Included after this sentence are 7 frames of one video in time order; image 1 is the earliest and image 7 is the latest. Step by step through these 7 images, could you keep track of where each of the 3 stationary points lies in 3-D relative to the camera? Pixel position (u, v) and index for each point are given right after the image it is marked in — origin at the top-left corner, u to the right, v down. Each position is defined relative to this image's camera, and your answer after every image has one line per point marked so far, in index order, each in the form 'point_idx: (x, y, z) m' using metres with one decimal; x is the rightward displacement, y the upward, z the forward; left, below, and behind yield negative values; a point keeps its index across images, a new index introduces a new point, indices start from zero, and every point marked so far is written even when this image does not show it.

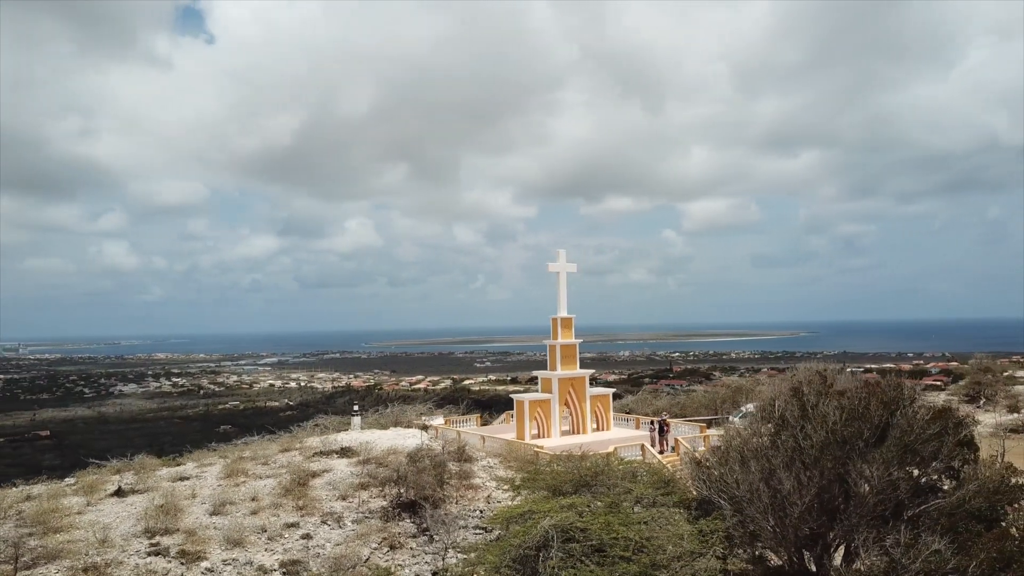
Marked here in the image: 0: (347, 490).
0: (-3.9, -4.8, +14.4) m
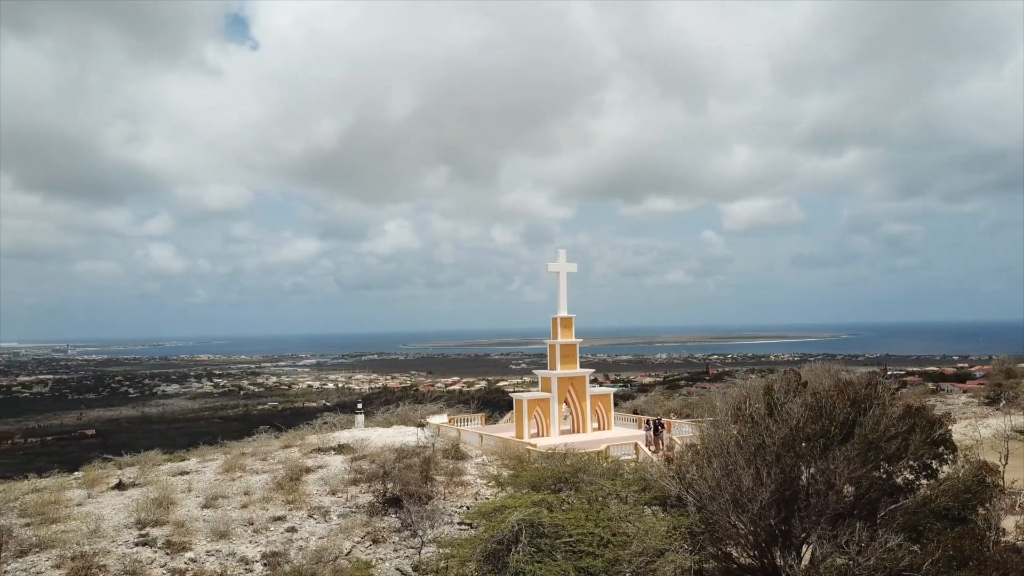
0: (-4.2, -4.8, +14.7) m
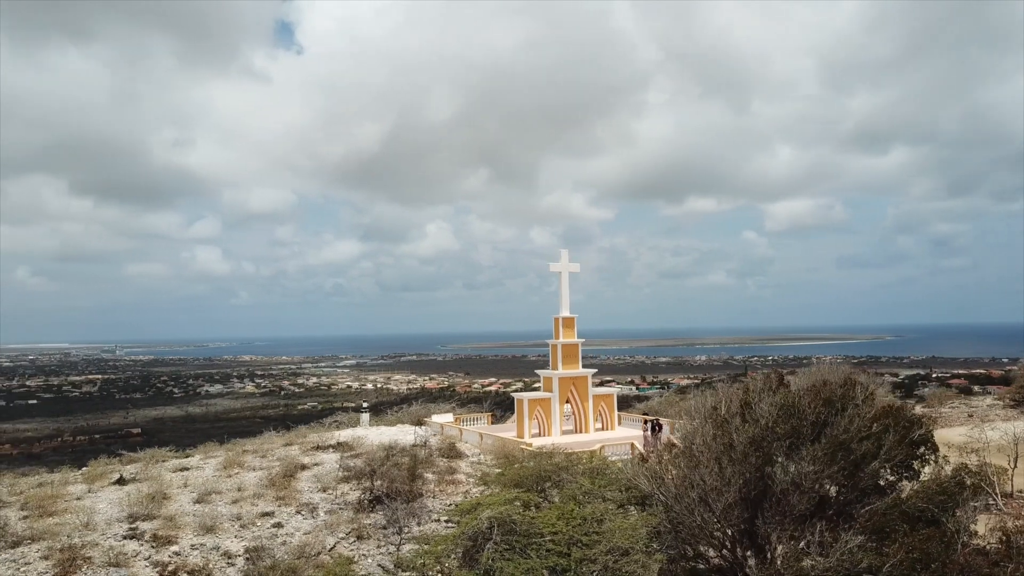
0: (-4.5, -4.8, +14.9) m
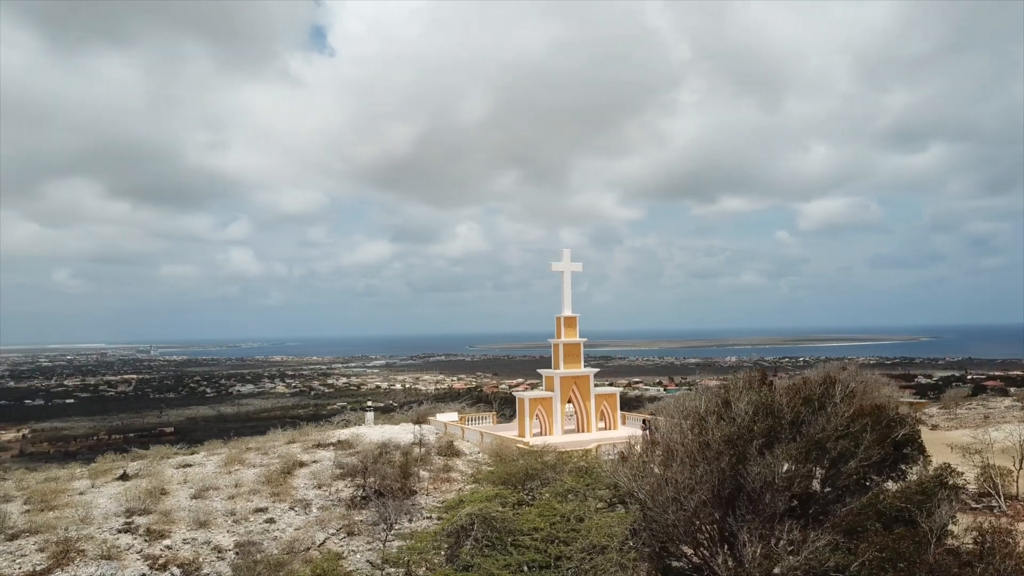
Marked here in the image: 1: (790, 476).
0: (-4.7, -4.8, +15.0) m
1: (+3.6, -2.4, +7.9) m
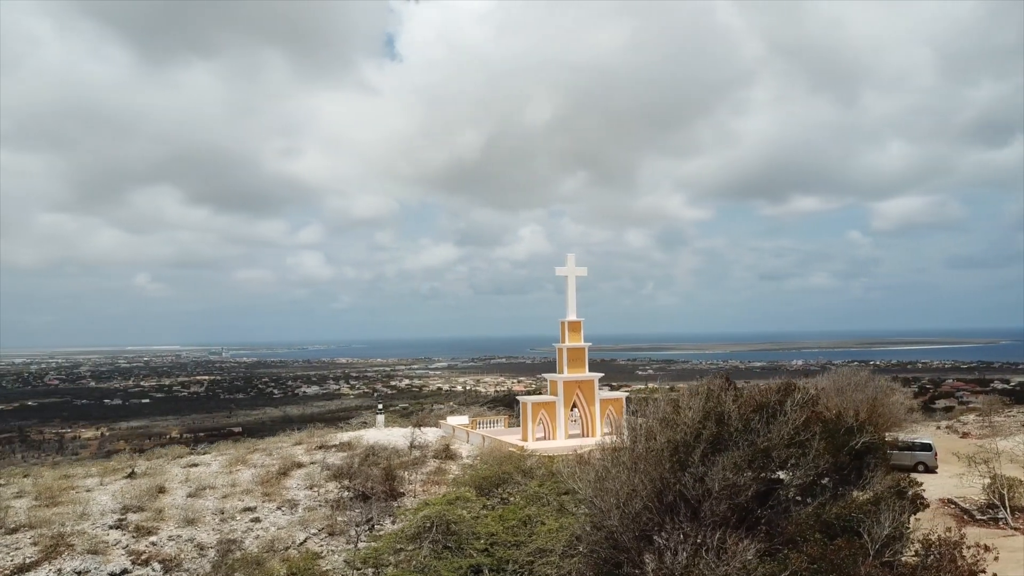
0: (-5.0, -4.9, +15.5) m
1: (+2.9, -2.5, +7.9) m
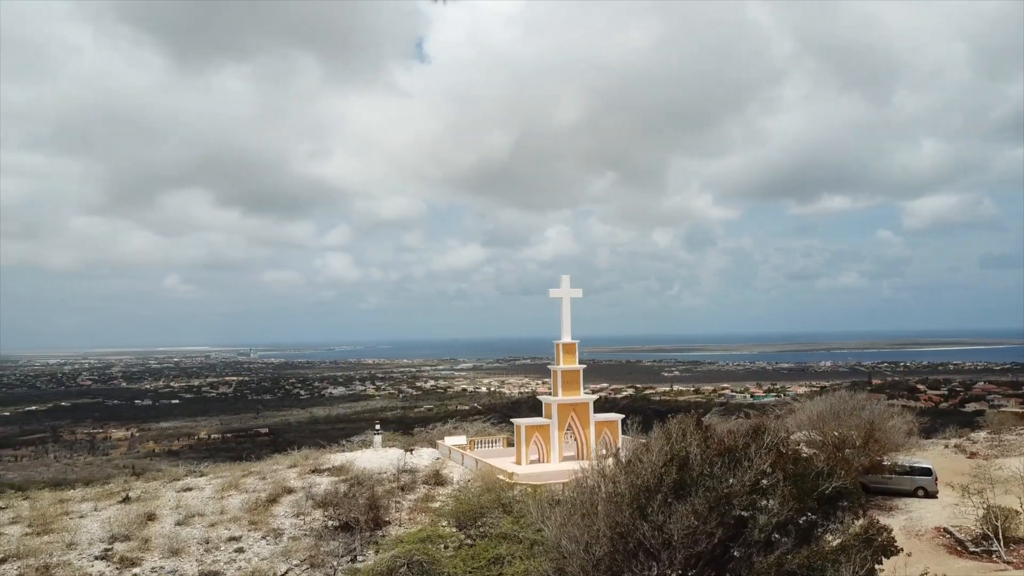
0: (-5.4, -5.7, +15.6) m
1: (+2.4, -3.2, +7.9) m
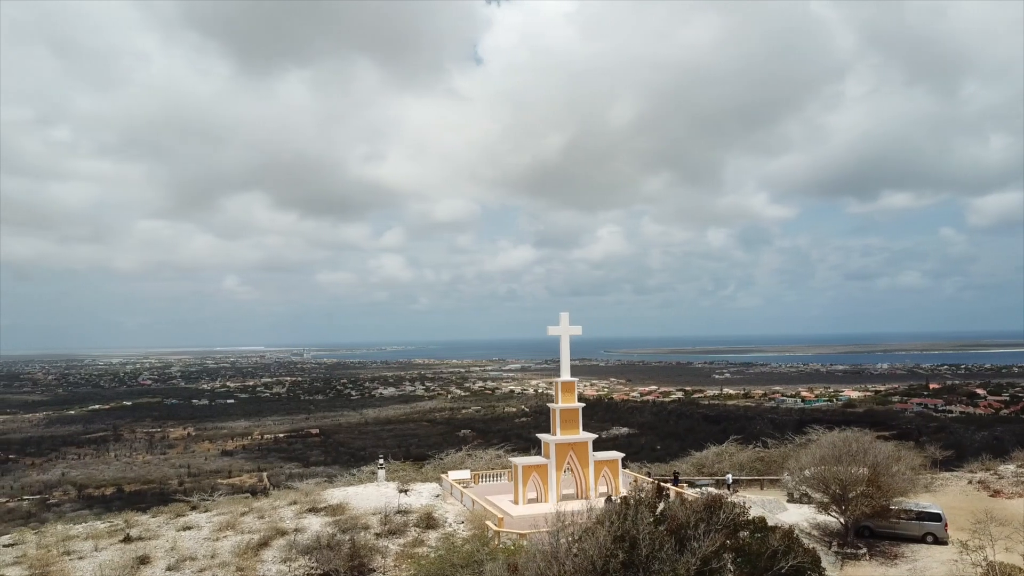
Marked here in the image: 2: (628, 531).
0: (-5.8, -7.0, +15.9) m
1: (+1.6, -4.3, +8.0) m
2: (+1.8, -3.6, +9.1) m
